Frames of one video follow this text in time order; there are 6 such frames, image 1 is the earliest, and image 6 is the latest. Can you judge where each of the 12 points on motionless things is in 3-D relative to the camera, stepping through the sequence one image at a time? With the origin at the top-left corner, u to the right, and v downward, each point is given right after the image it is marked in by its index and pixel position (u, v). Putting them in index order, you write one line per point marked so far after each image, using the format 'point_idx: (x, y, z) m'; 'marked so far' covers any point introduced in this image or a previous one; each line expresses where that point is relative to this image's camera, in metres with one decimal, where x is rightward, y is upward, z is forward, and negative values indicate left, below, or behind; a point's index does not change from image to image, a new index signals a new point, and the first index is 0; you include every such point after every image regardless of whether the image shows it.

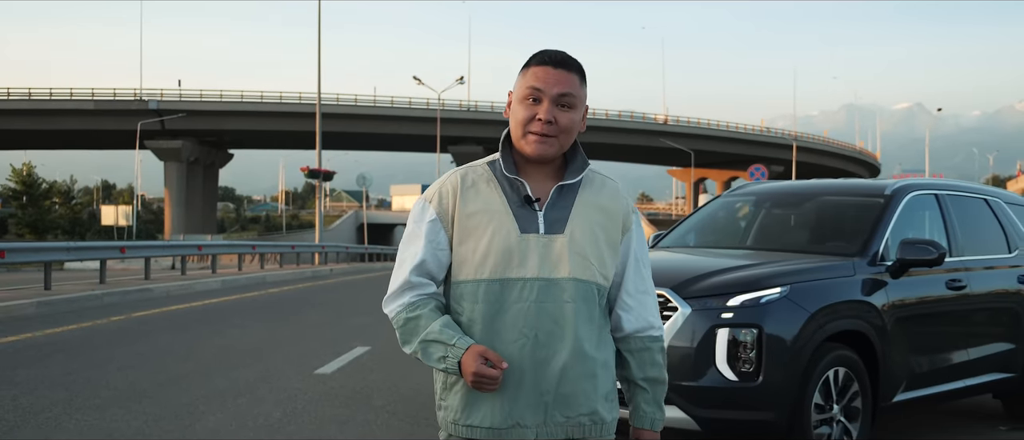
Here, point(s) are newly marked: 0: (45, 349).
0: (-4.7, -1.3, +8.9) m
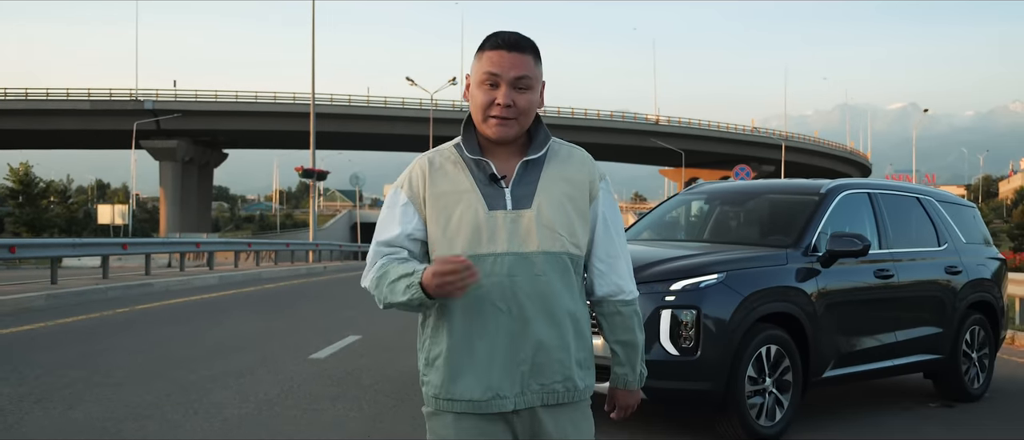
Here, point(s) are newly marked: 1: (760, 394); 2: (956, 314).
0: (-4.9, -1.3, +9.5) m
1: (+1.6, -1.1, +5.6) m
2: (+3.6, -0.8, +7.1) m
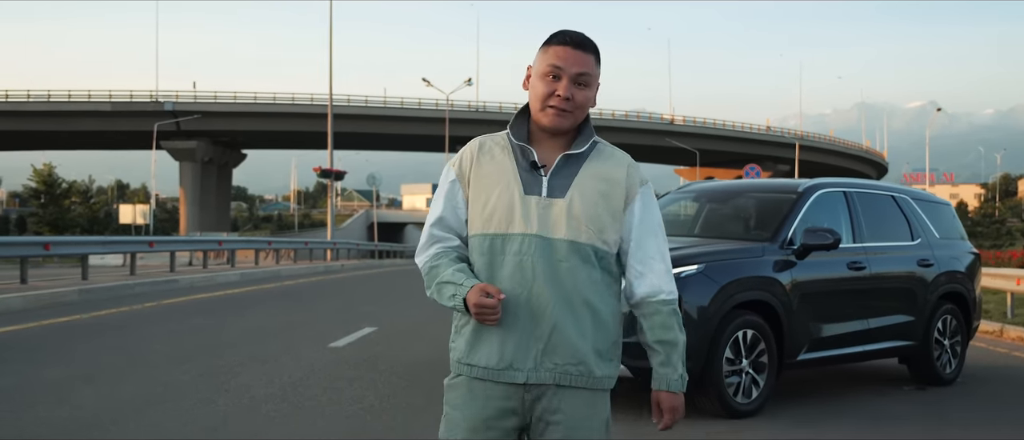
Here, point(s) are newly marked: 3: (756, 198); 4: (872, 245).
0: (-4.8, -1.3, +10.2) m
1: (+1.6, -1.1, +6.2) m
2: (+3.6, -0.7, +7.6) m
3: (+2.0, +0.2, +7.3) m
4: (+3.0, -0.2, +7.3) m
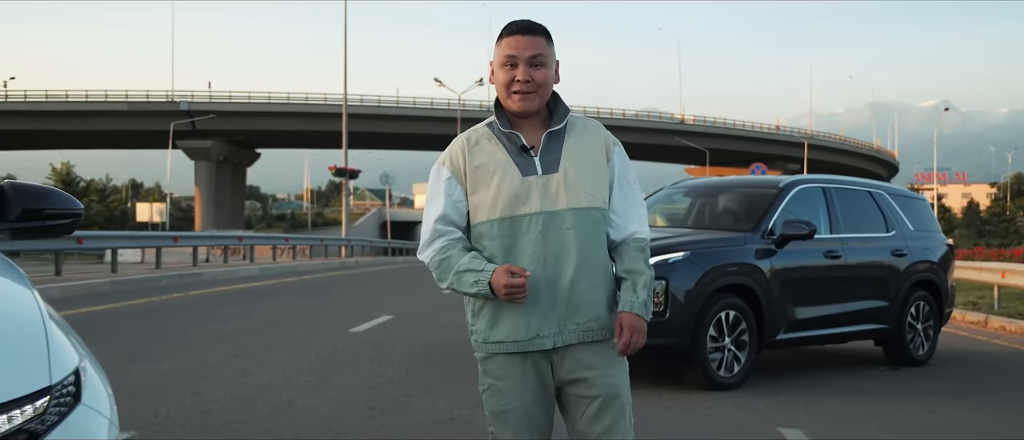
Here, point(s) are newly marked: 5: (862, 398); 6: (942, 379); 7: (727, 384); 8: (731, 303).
0: (-4.7, -1.2, +11.0) m
1: (+1.6, -1.0, +6.9) m
2: (+3.6, -0.7, +8.2) m
3: (+2.1, +0.2, +8.0) m
4: (+3.0, -0.1, +7.9) m
5: (+2.7, -1.4, +6.9) m
6: (+3.9, -1.4, +7.9) m
7: (+1.7, -1.3, +6.9) m
8: (+1.7, -0.6, +6.9) m
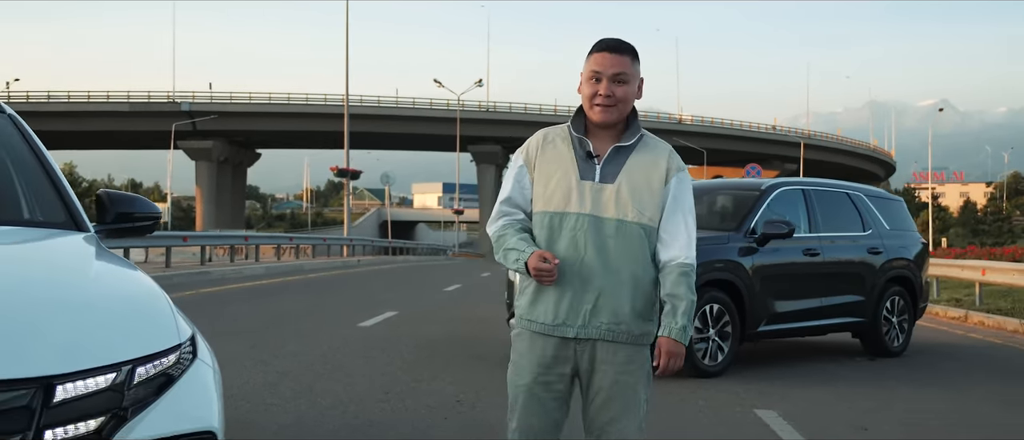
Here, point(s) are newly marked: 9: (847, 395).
0: (-4.7, -1.2, +11.6) m
1: (+1.6, -1.0, +7.4) m
2: (+3.6, -0.7, +8.8) m
3: (+2.1, +0.2, +8.5) m
4: (+3.0, -0.1, +8.5) m
5: (+2.8, -1.4, +7.5) m
6: (+3.9, -1.4, +8.5) m
7: (+1.7, -1.3, +7.5) m
8: (+1.7, -0.6, +7.4) m
9: (+2.7, -1.4, +7.0) m
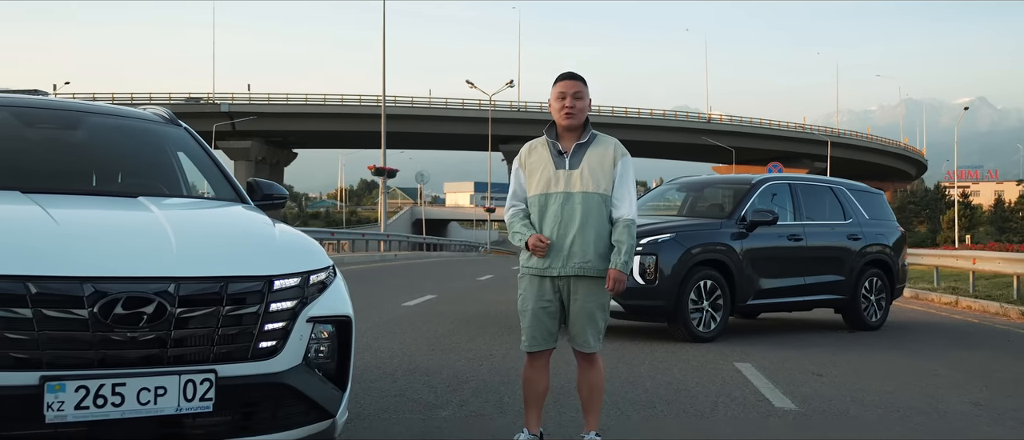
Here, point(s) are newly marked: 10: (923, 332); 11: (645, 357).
0: (-4.4, -1.1, +13.1) m
1: (+1.9, -0.9, +8.8) m
2: (+3.9, -0.6, +10.1) m
3: (+2.4, +0.4, +9.9) m
4: (+3.3, 0.0, +9.8) m
5: (+3.0, -1.3, +8.8) m
6: (+4.2, -1.3, +9.8) m
7: (+1.9, -1.2, +8.8) m
8: (+2.0, -0.5, +8.8) m
9: (+2.9, -1.3, +8.4) m
10: (+4.8, -1.3, +10.4) m
11: (+1.2, -1.2, +7.9) m
